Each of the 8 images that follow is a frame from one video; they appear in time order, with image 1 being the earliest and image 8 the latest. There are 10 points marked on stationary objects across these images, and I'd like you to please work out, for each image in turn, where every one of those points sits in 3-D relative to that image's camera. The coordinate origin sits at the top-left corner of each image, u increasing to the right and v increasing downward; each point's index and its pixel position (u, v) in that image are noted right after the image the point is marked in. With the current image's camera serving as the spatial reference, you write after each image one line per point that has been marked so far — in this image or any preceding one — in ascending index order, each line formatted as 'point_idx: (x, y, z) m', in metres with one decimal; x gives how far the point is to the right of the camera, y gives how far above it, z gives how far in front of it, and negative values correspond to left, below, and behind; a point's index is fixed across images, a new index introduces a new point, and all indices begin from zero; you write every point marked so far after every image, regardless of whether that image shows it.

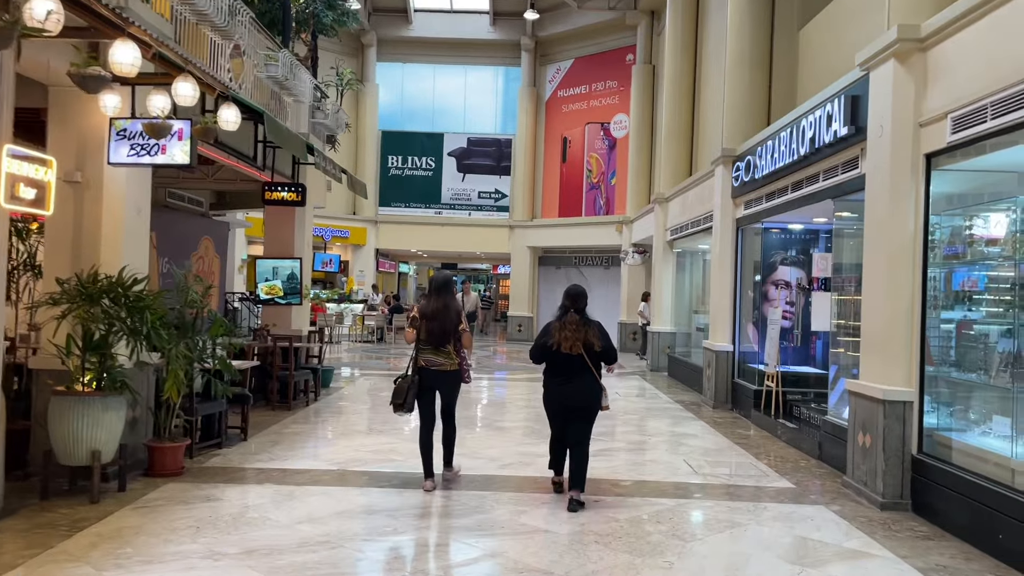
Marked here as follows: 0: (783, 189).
0: (+2.6, +0.9, +7.8) m
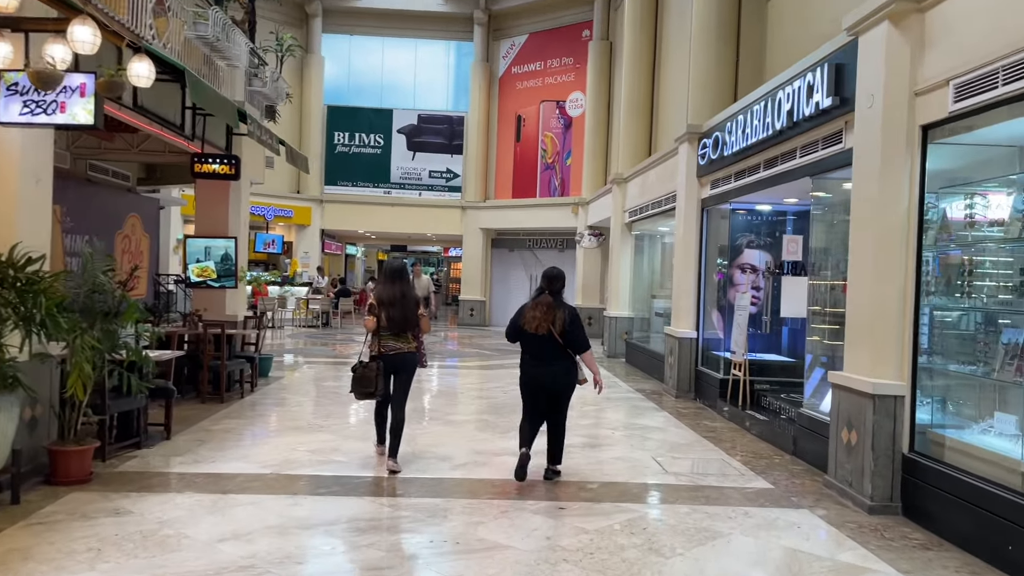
0: (+2.2, +1.1, +7.4) m
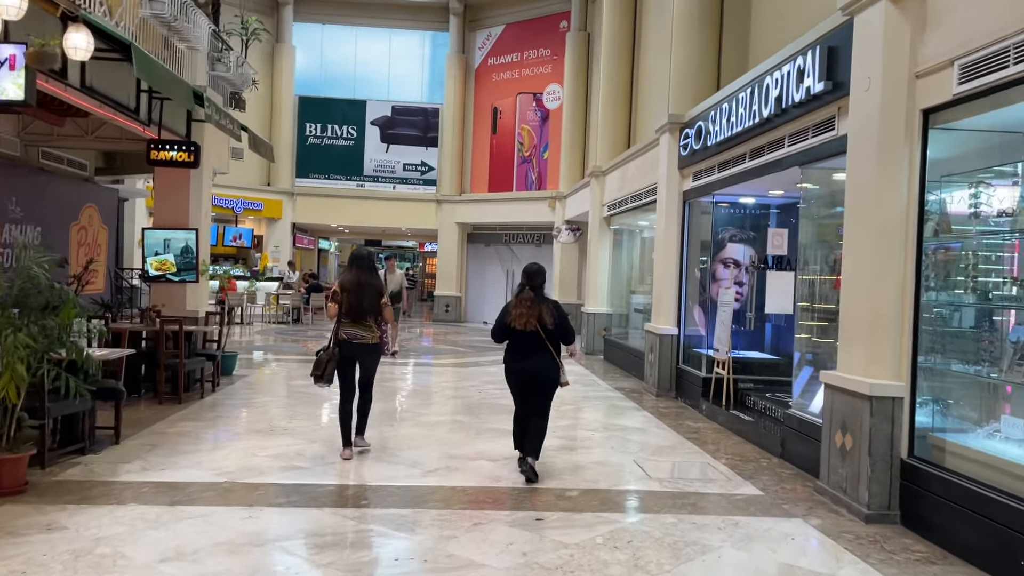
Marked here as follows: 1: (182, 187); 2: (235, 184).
0: (+1.9, +1.1, +7.1) m
1: (-3.3, +1.0, +8.4) m
2: (-6.3, +2.4, +18.9) m
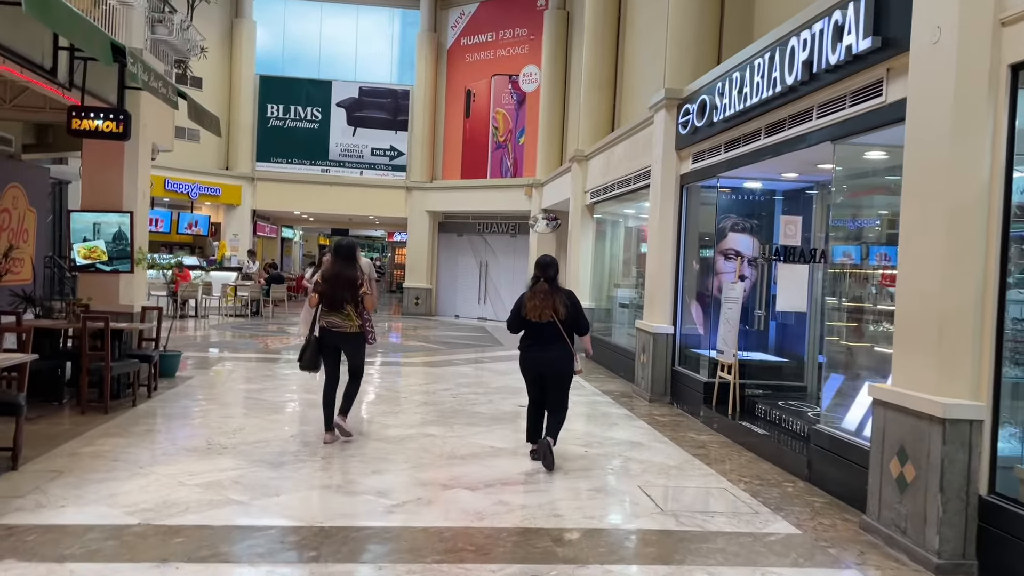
0: (+1.8, +1.2, +6.2) m
1: (-3.5, +1.1, +7.4) m
2: (-6.9, +2.6, +17.7) m
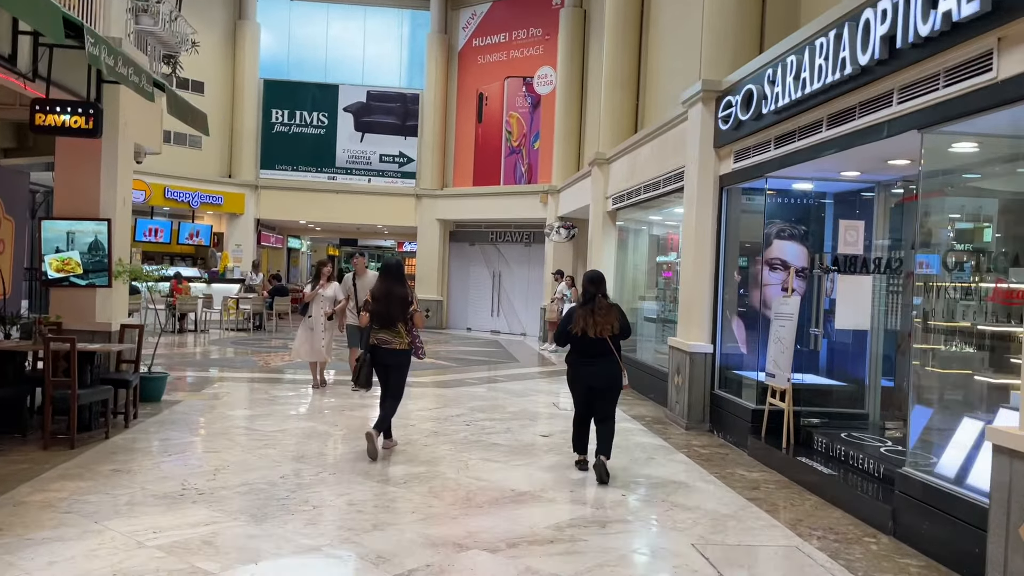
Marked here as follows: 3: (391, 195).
0: (+2.0, +1.1, +5.4) m
1: (-3.4, +1.0, +6.6) m
2: (-6.6, +2.3, +17.0) m
3: (-2.7, +2.0, +18.2) m
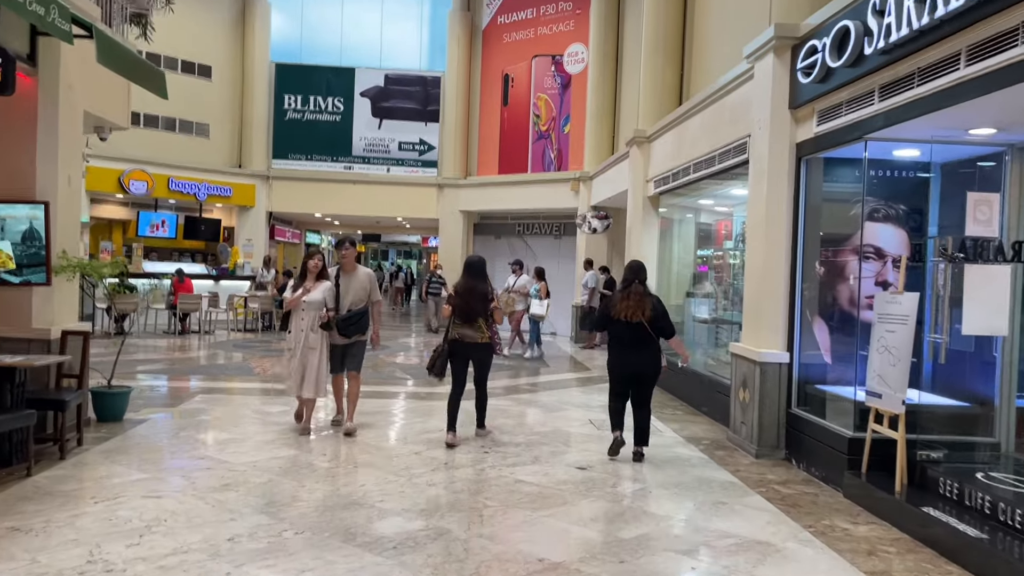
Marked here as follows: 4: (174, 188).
0: (+2.1, +1.1, +4.0) m
1: (-3.2, +1.0, +5.4) m
2: (-6.0, +2.3, +15.9) m
3: (-2.1, +2.1, +17.0) m
4: (-6.3, +1.9, +15.6) m
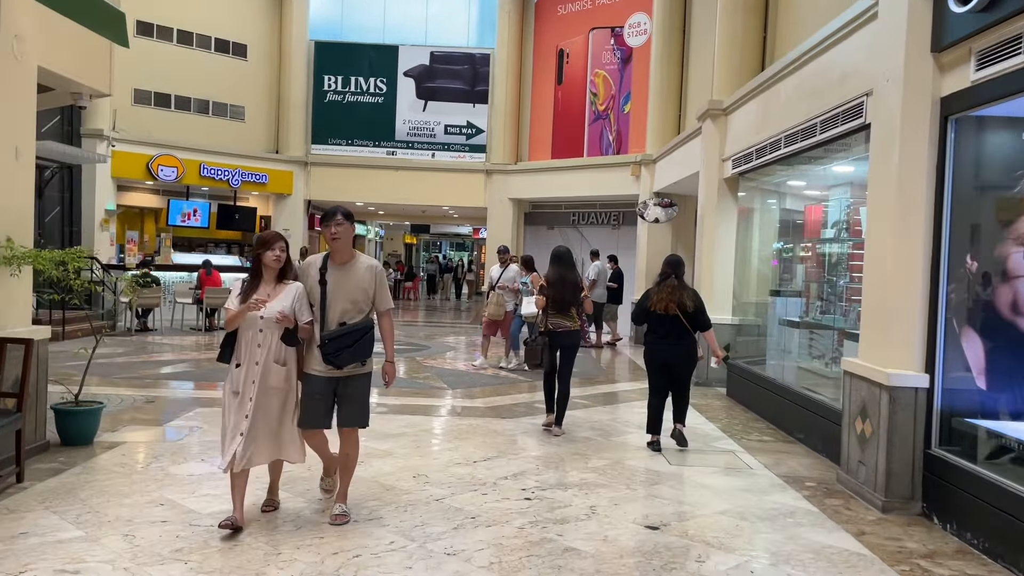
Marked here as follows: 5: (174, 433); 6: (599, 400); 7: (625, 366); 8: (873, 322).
0: (+2.2, +1.1, +2.6) m
1: (-2.9, +1.0, +4.4) m
2: (-5.1, +2.5, +15.0) m
3: (-1.0, +2.2, +15.8) m
4: (-5.4, +2.0, +14.7) m
5: (-2.3, -1.0, +5.6) m
6: (+0.8, -1.0, +7.7) m
7: (+1.4, -1.0, +10.4) m
8: (+2.0, -0.2, +4.7) m
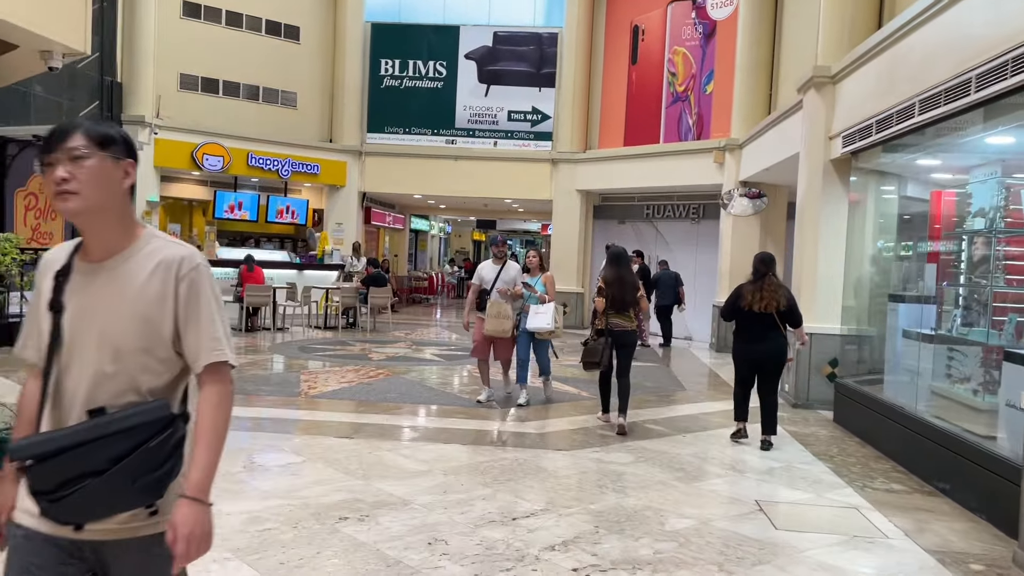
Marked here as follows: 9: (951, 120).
0: (+2.3, +1.0, +1.2) m
1: (-2.7, +1.0, +3.4) m
2: (-3.9, +2.5, +14.2) m
3: (+0.2, +2.2, +14.6) m
4: (-4.3, +2.1, +13.9) m
5: (-2.0, -1.0, +4.6) m
6: (+1.3, -1.1, +6.4) m
7: (+2.1, -1.0, +9.0) m
8: (+2.2, -0.2, +3.3) m
9: (+2.8, +1.1, +5.4) m
